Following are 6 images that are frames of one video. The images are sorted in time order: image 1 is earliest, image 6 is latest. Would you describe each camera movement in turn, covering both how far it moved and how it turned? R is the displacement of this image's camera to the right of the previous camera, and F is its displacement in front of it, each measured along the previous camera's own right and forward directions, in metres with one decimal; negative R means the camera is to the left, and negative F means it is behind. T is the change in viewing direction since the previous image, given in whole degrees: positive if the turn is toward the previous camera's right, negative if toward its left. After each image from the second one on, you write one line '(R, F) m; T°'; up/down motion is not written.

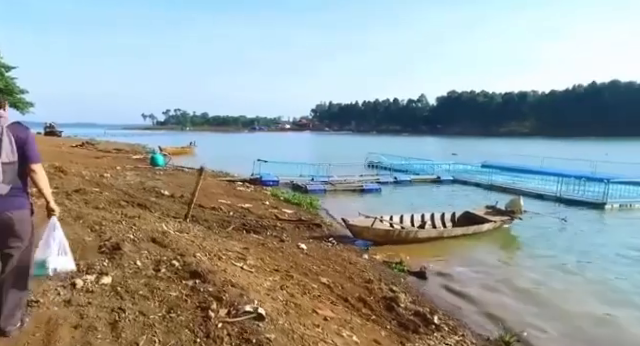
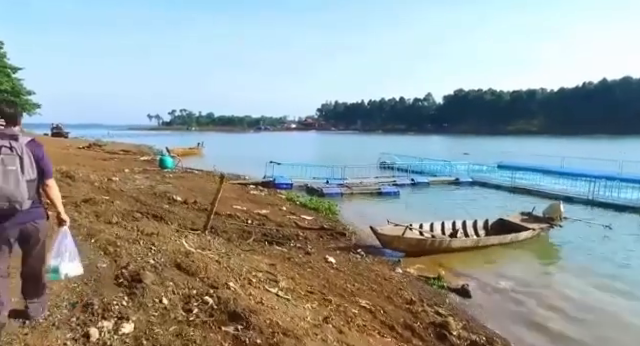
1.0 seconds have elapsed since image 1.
(-0.6, +1.0) m; -1°
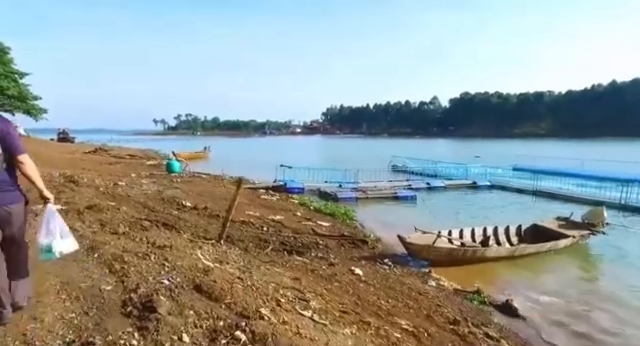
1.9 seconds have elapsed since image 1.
(-0.4, +1.0) m; -1°
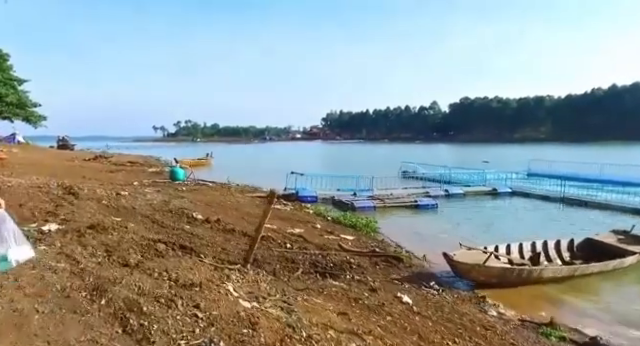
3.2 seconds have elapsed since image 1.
(-0.8, +1.5) m; 0°
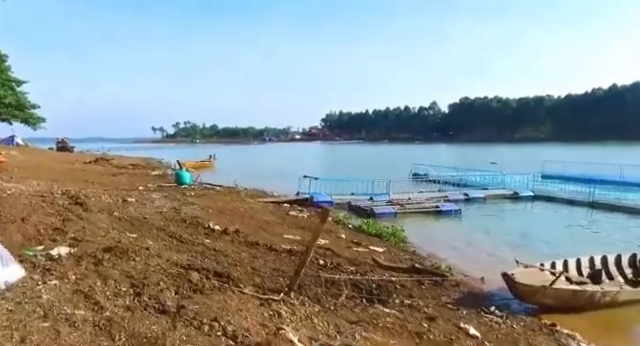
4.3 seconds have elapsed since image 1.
(-0.8, +1.2) m; 0°
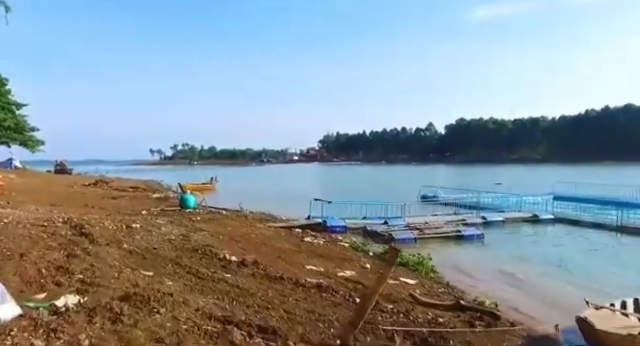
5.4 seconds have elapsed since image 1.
(-0.8, +1.1) m; 0°
